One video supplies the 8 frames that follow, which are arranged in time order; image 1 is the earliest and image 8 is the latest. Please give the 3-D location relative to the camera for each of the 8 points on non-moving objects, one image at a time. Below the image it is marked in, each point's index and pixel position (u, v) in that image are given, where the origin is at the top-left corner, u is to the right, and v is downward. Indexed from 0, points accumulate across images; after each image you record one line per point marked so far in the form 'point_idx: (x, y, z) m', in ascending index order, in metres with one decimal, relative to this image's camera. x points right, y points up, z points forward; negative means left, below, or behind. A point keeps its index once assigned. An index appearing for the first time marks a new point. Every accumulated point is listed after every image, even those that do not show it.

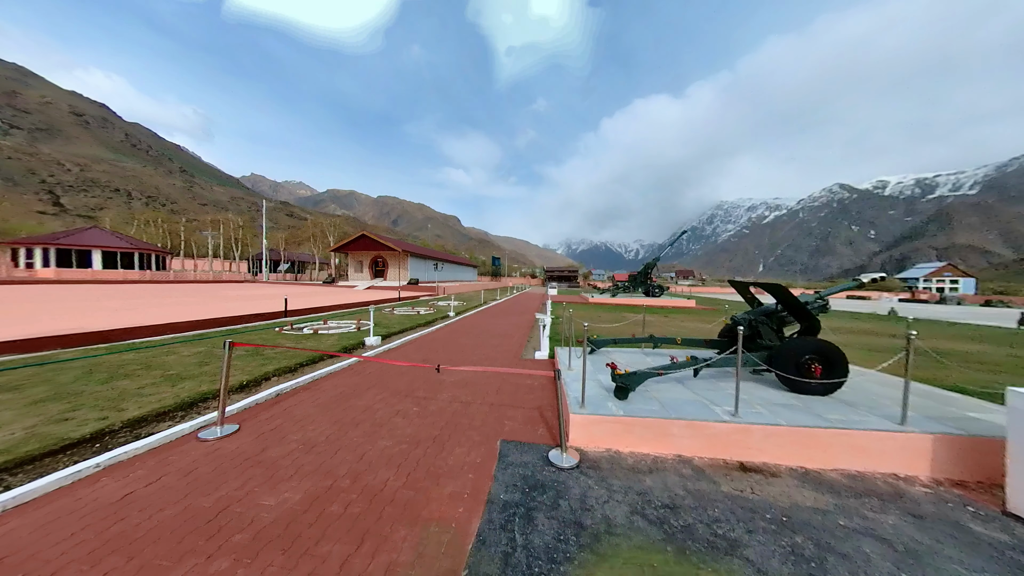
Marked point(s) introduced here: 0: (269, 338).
0: (-7.0, -1.5, +8.4) m
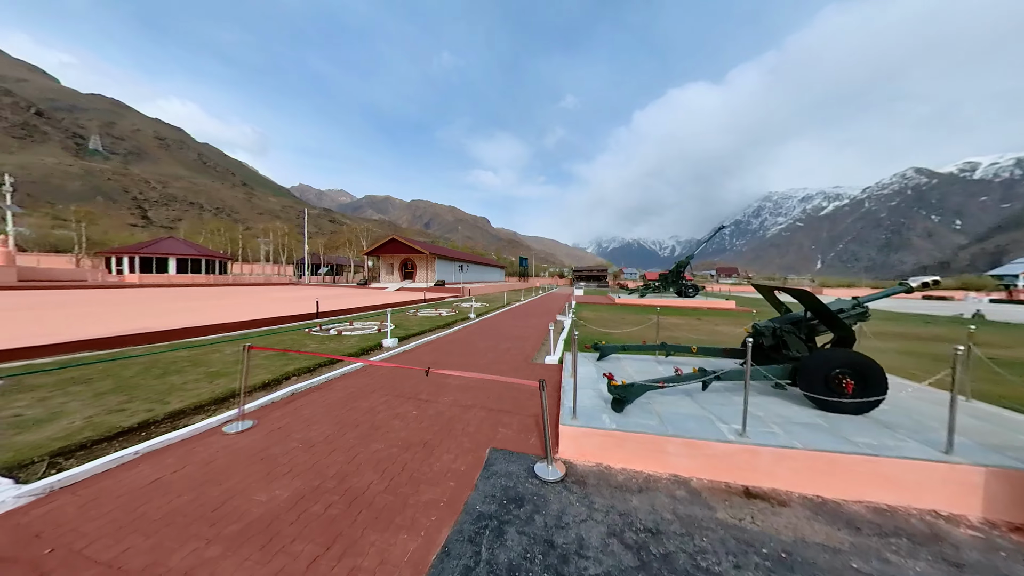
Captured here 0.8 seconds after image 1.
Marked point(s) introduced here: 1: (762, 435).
0: (-6.7, -1.6, +9.1) m
1: (+3.3, -1.9, +3.8) m
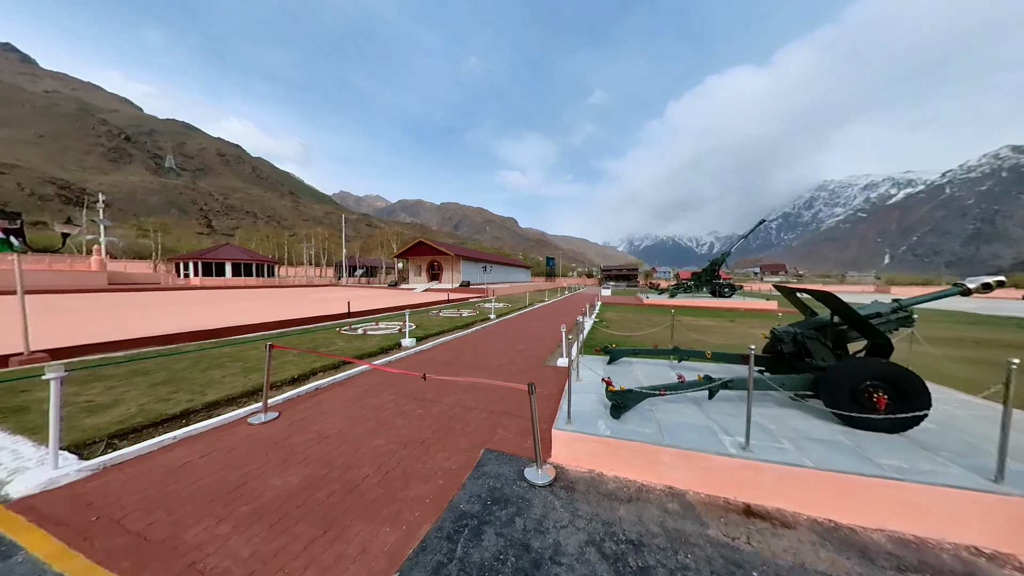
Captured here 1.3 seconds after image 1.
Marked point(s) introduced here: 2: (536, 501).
0: (-6.3, -1.7, +9.8) m
1: (+3.1, -2.0, +3.5) m
2: (+0.3, -2.4, +3.3) m
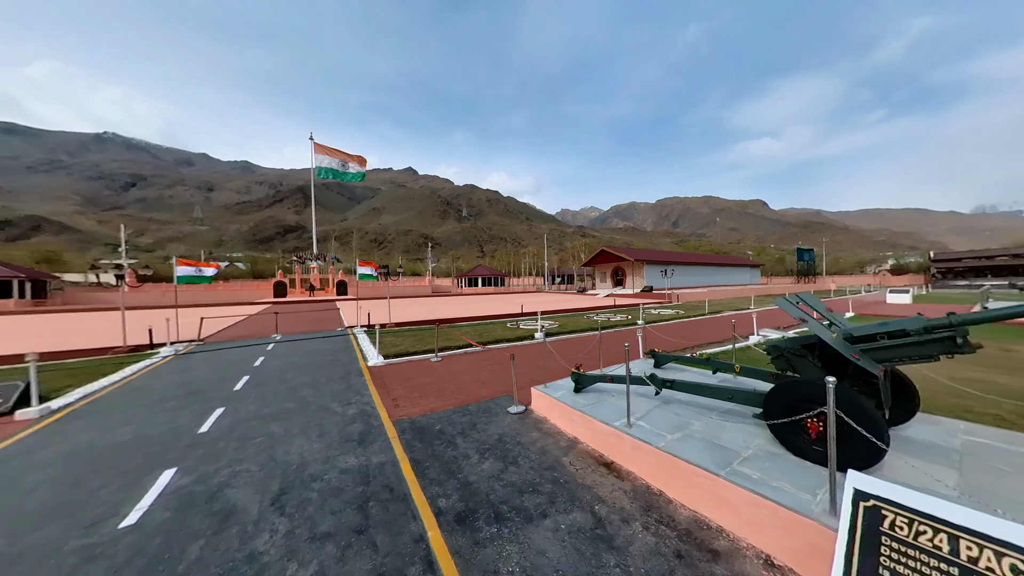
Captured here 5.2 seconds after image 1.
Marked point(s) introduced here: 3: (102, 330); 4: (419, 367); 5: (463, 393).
0: (-1.0, -2.1, +15.1) m
1: (+2.0, -2.1, +4.2) m
2: (-0.3, -2.6, +5.9) m
3: (-20.9, -2.1, +14.6) m
4: (-3.0, -2.5, +9.2) m
5: (-1.2, -2.6, +7.0) m
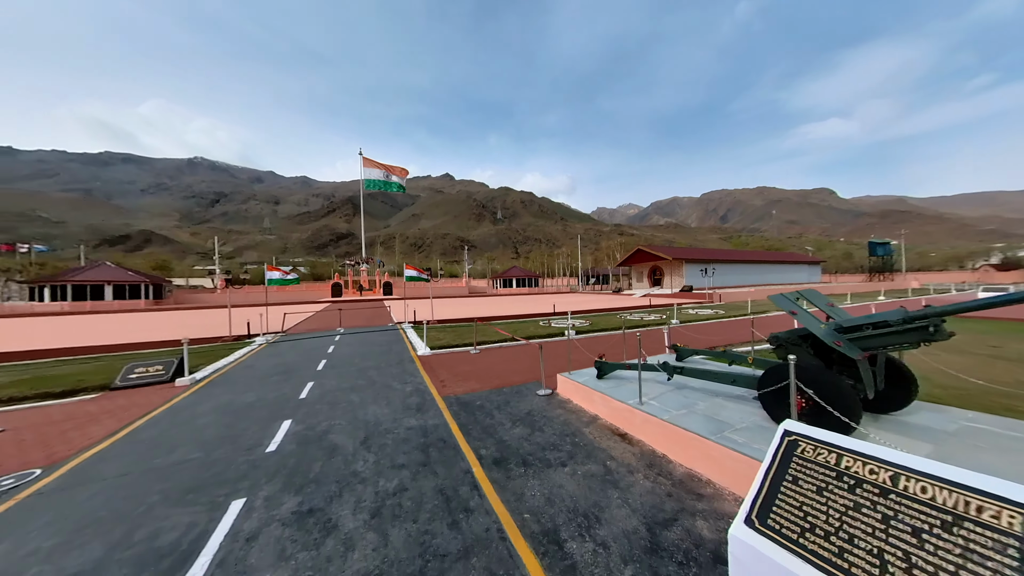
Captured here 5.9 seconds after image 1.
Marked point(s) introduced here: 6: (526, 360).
0: (+0.8, -2.1, +16.0) m
1: (+2.5, -2.1, +4.9) m
2: (+0.4, -2.5, +6.8) m
3: (-19.0, -2.2, +18.0) m
4: (-1.9, -2.5, +10.5) m
5: (-0.4, -2.5, +8.1) m
6: (+0.5, -2.4, +9.6) m
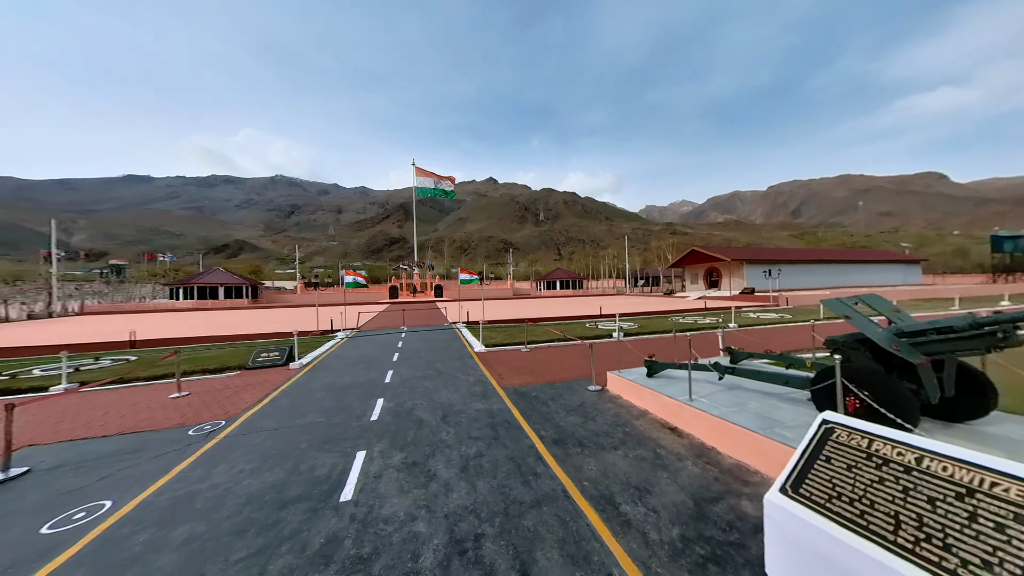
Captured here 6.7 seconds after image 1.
0: (+3.5, -2.2, +16.5) m
1: (+3.6, -2.1, +5.2) m
2: (+1.8, -2.6, +7.4) m
3: (-15.8, -2.3, +21.3) m
4: (+0.1, -2.6, +11.4) m
5: (+1.2, -2.6, +8.8) m
6: (+2.3, -2.5, +10.2) m
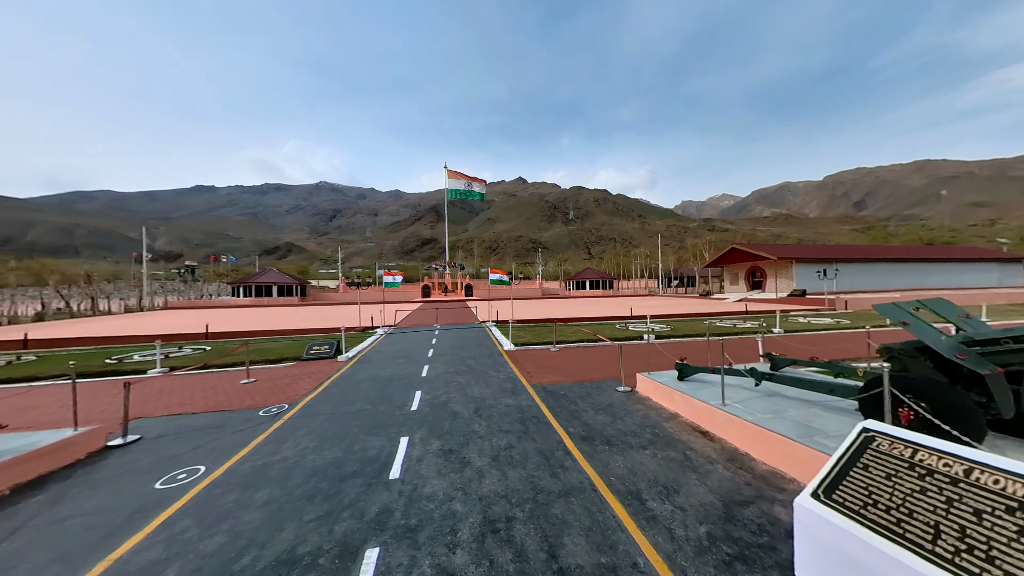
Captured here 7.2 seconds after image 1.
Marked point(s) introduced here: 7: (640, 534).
0: (+5.1, -2.2, +16.3) m
1: (+4.1, -2.2, +5.1) m
2: (+2.5, -2.7, +7.5) m
3: (-13.6, -2.3, +23.0) m
4: (+1.2, -2.6, +11.6) m
5: (+2.1, -2.6, +8.8) m
6: (+3.3, -2.5, +10.1) m
7: (+1.5, -2.8, +3.3) m
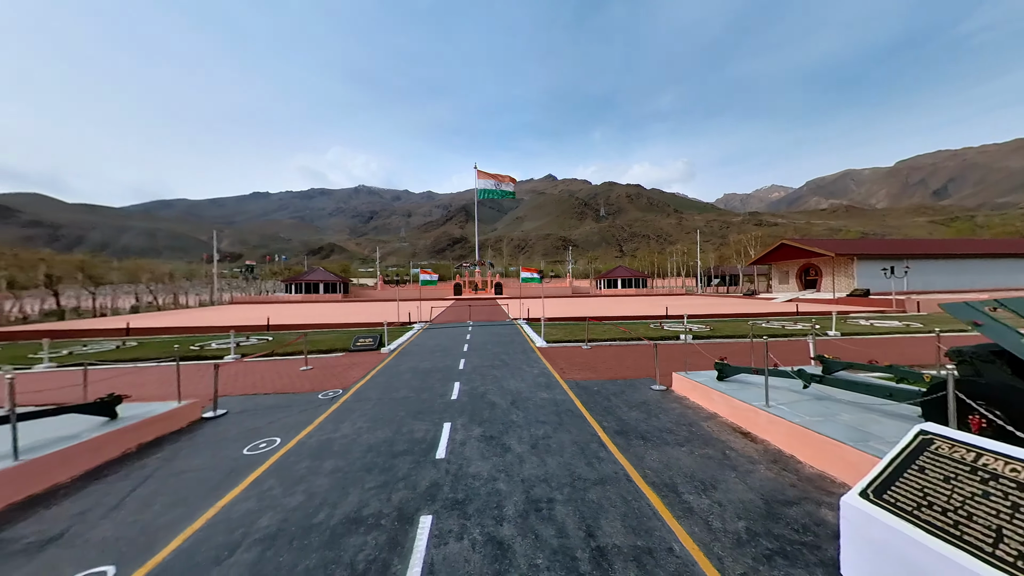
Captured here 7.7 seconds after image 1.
0: (+6.9, -2.1, +16.0) m
1: (+4.7, -2.2, +4.9) m
2: (+3.4, -2.6, +7.4) m
3: (-11.1, -2.0, +24.5) m
4: (+2.5, -2.5, +11.7) m
5: (+3.1, -2.6, +8.9) m
6: (+4.4, -2.5, +10.0) m
7: (+1.9, -2.8, +3.4) m
